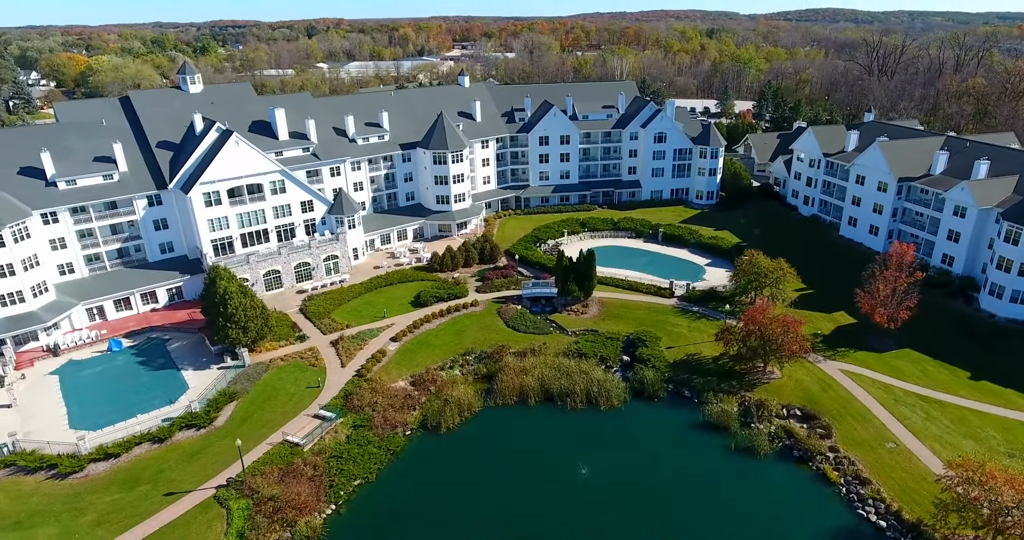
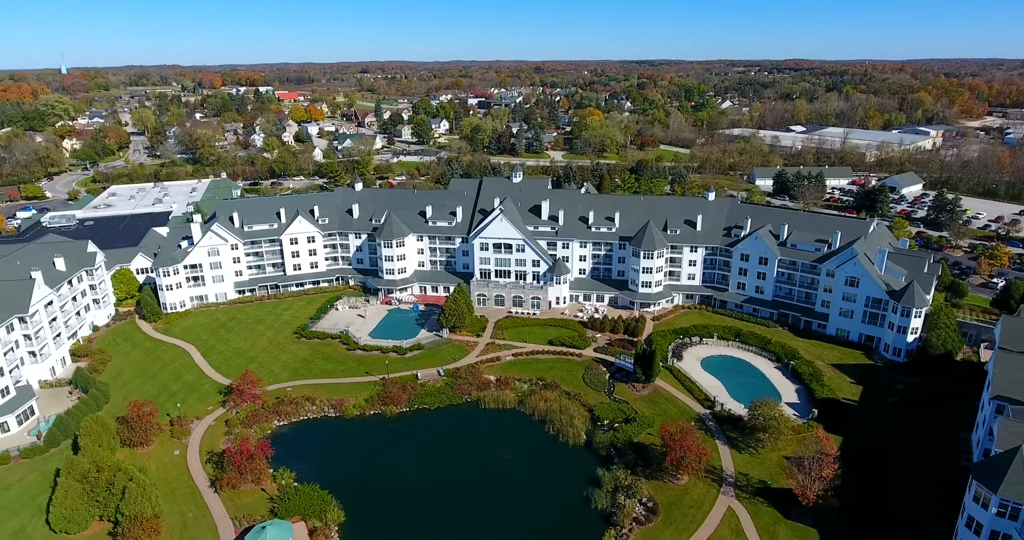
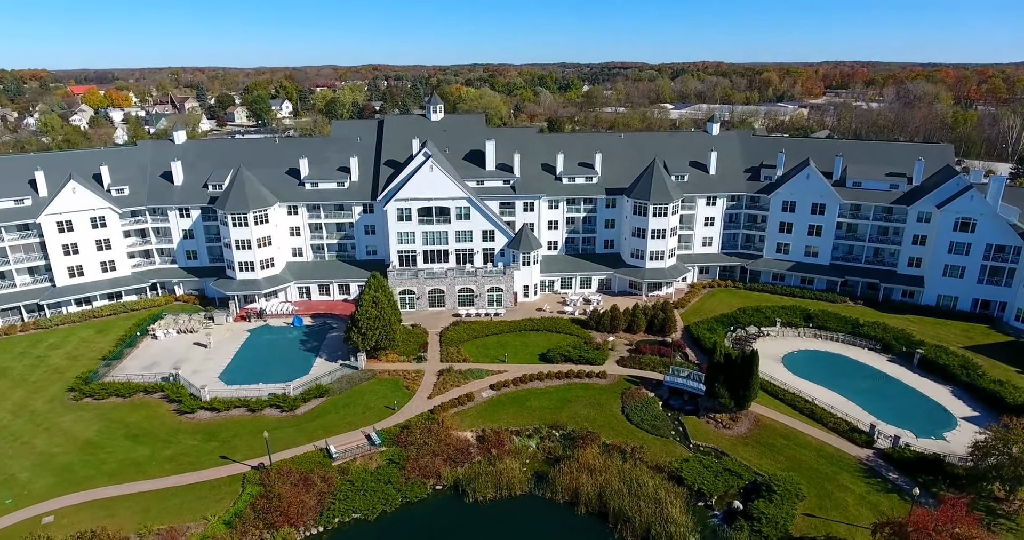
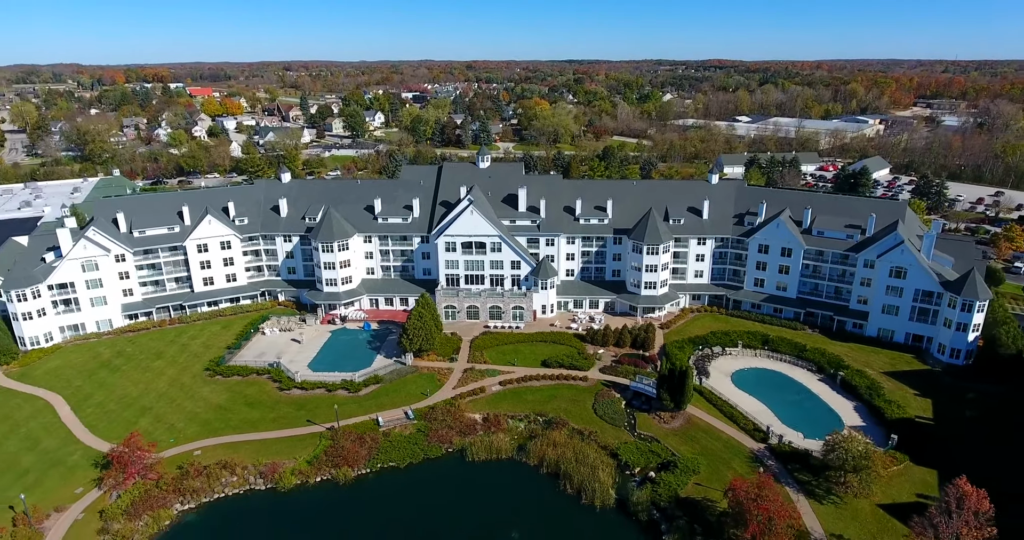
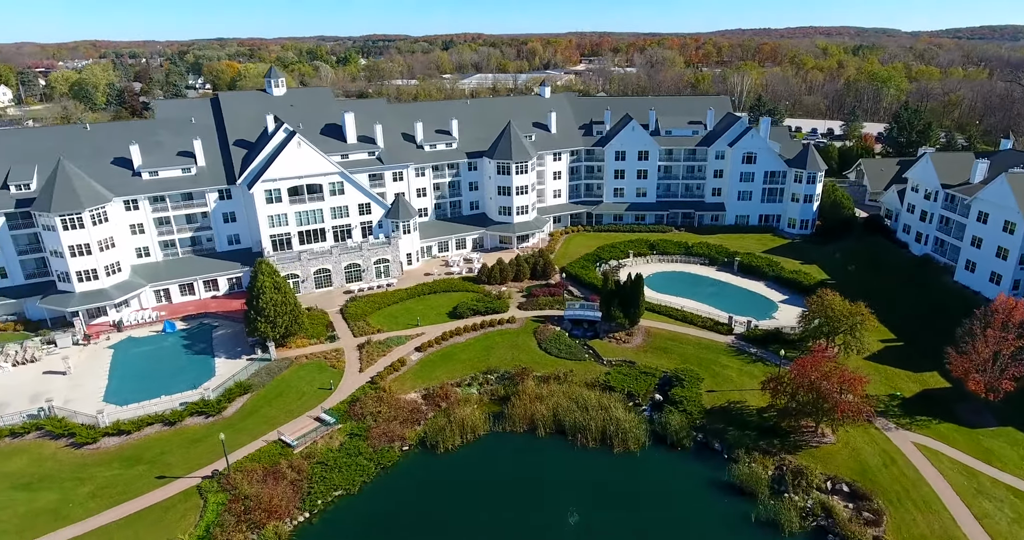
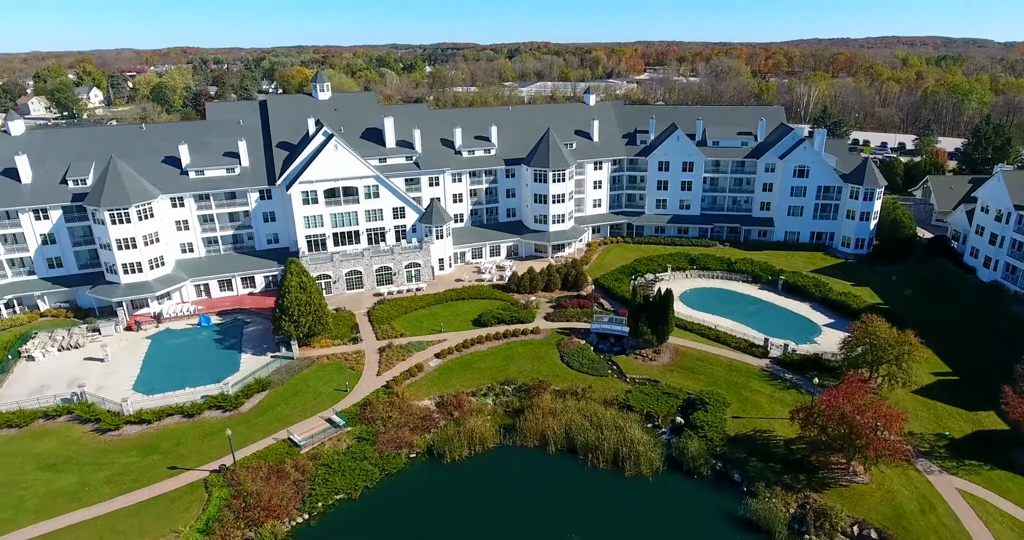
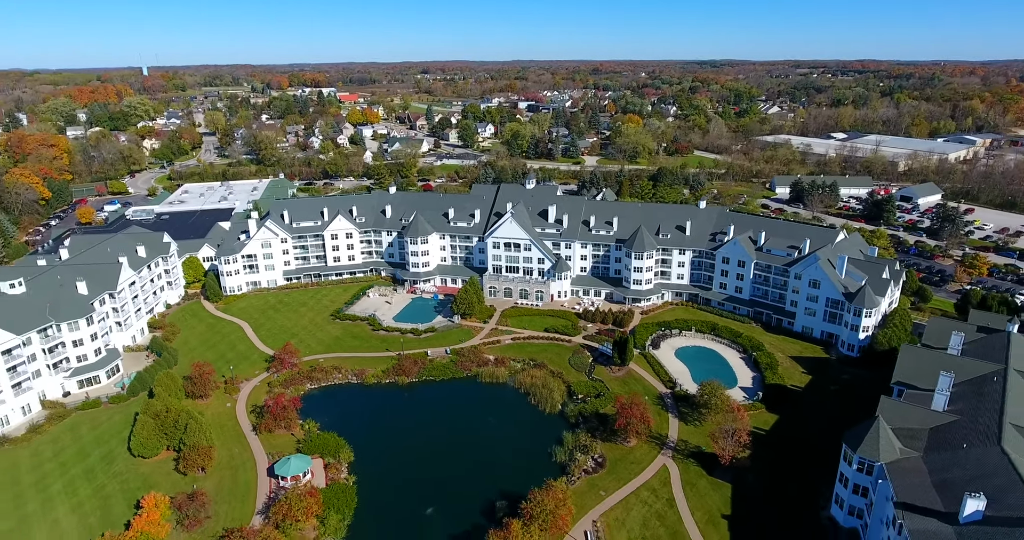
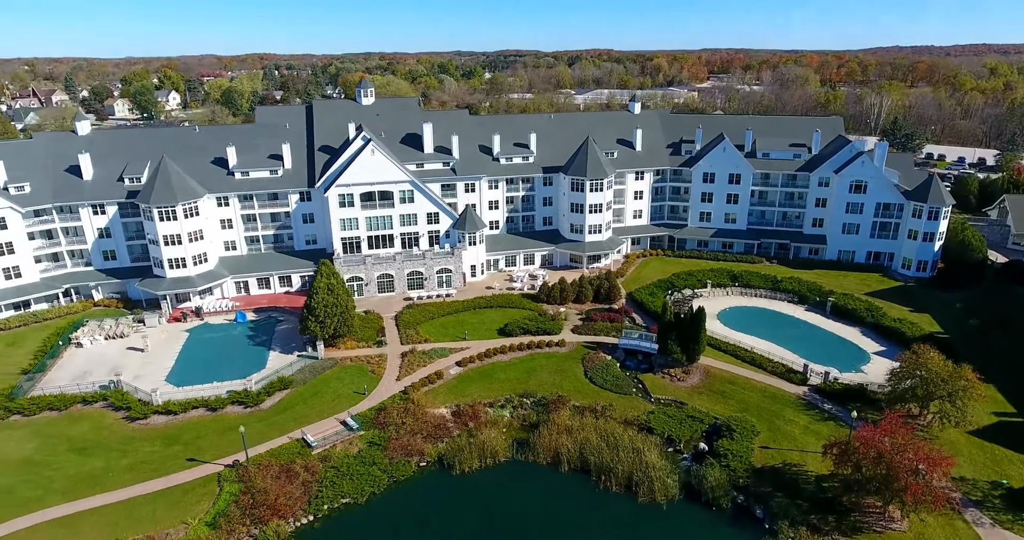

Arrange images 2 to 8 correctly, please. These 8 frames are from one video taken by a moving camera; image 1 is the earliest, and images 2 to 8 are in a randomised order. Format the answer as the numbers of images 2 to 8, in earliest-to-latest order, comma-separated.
5, 6, 8, 3, 4, 2, 7
